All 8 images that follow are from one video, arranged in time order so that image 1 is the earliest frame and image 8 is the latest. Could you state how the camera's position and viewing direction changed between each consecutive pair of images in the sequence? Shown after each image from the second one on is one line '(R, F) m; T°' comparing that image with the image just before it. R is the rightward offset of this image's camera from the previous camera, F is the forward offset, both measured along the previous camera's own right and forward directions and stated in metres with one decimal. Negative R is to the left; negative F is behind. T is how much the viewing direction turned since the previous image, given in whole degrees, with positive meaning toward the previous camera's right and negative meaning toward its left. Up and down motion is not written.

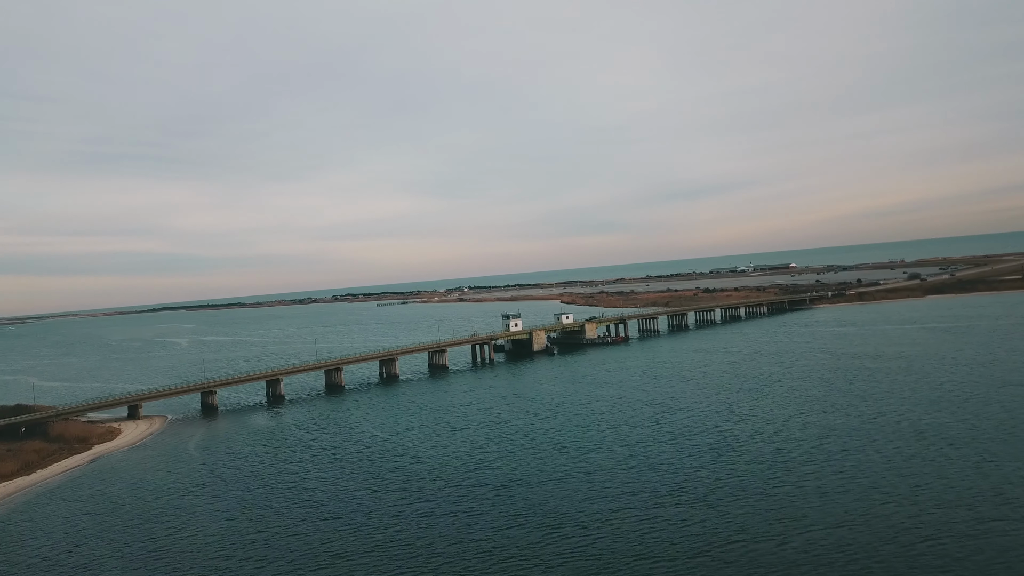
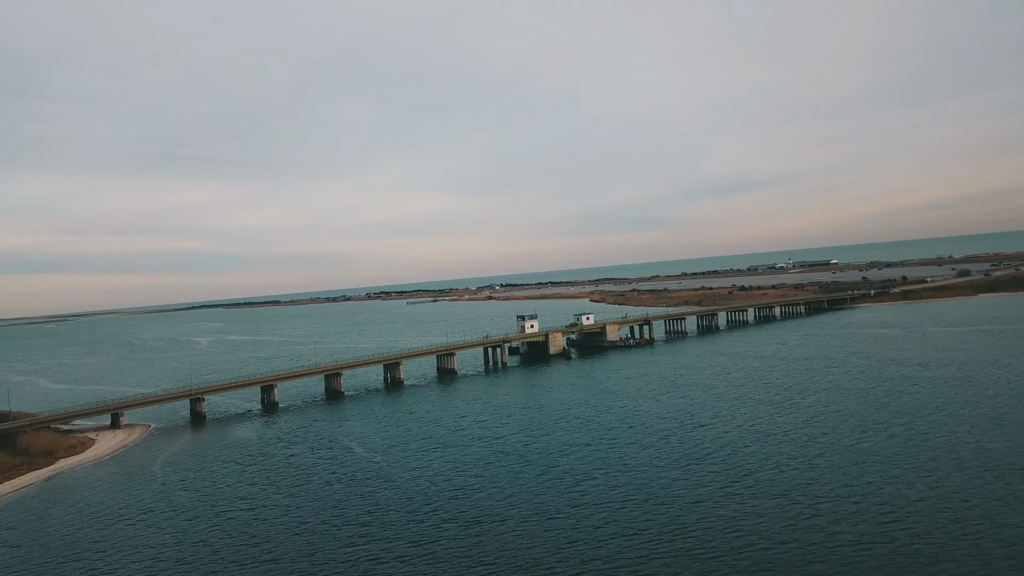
(+2.8, +4.7) m; -3°
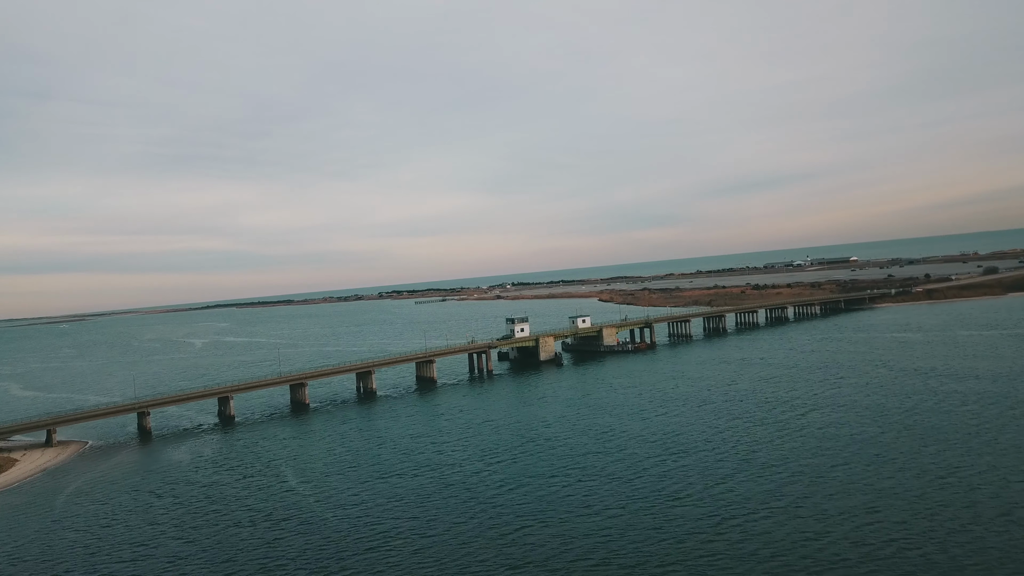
(+3.6, +5.5) m; -2°
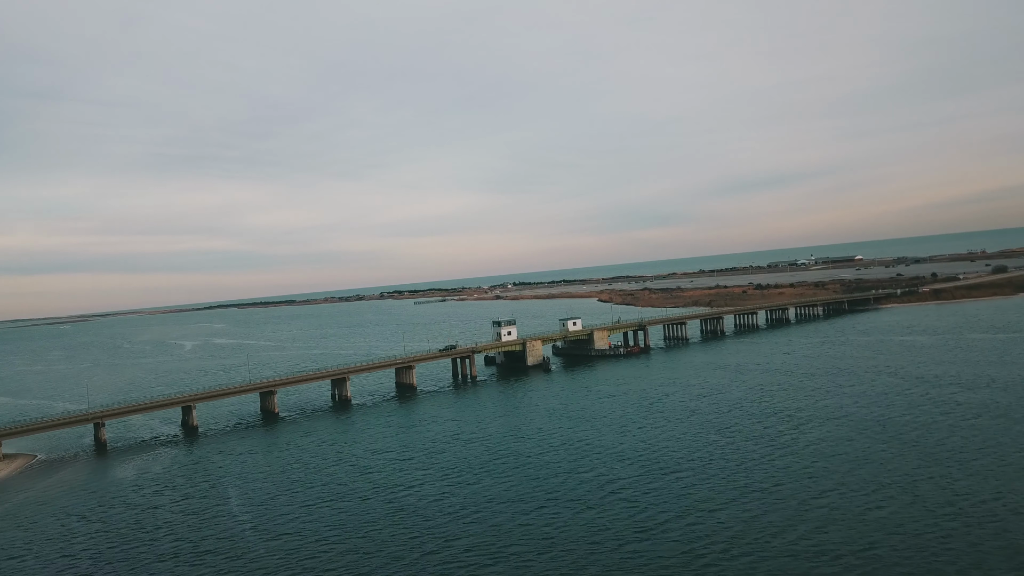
(+2.3, +3.2) m; 0°
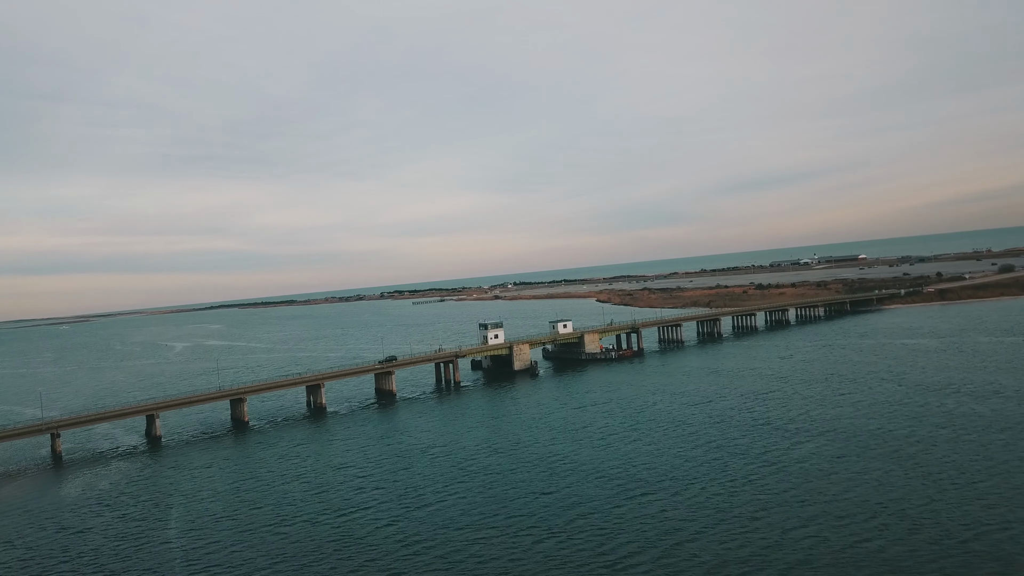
(+2.0, +2.7) m; 0°
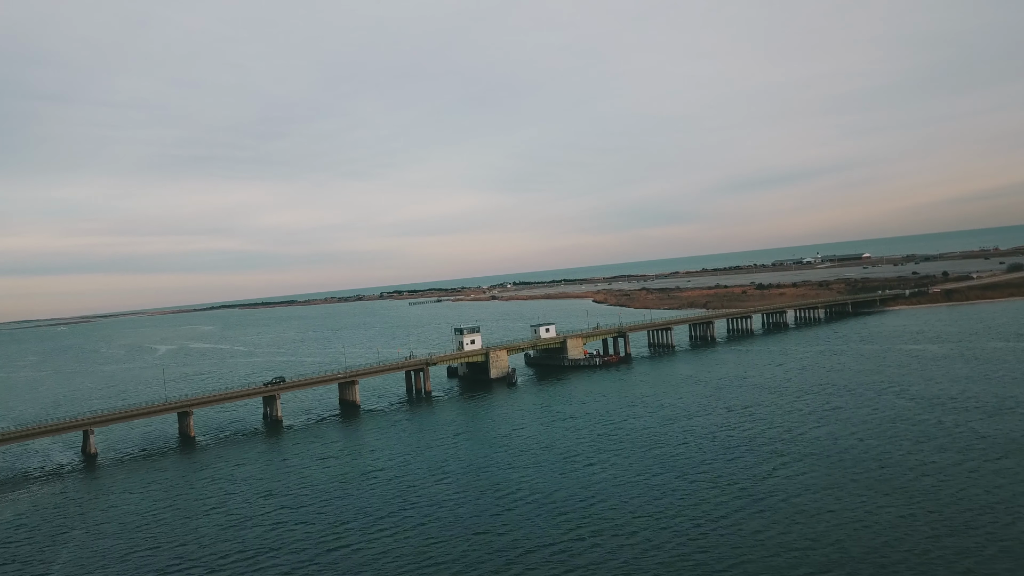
(+3.0, +4.1) m; 0°
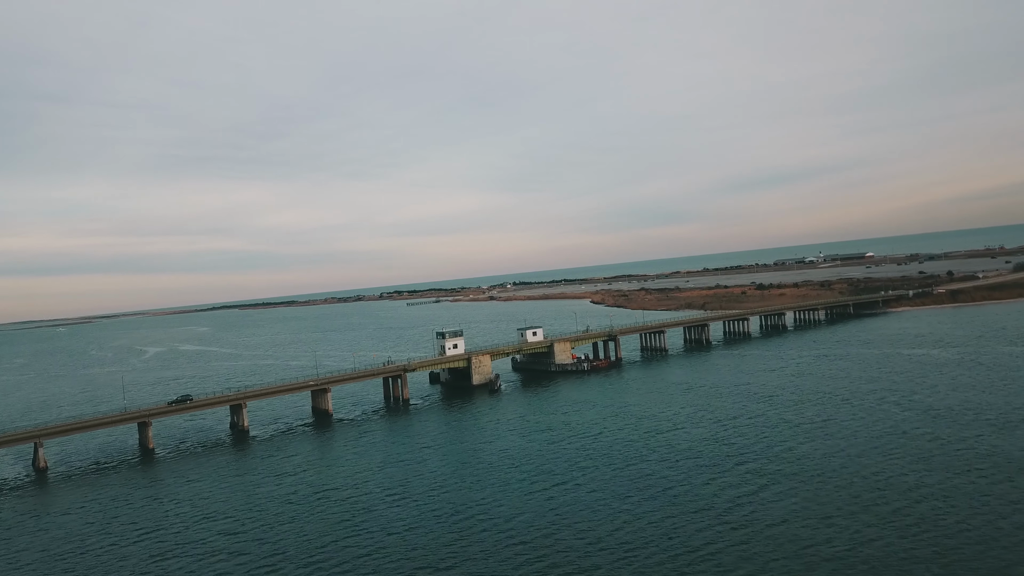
(+2.0, +2.8) m; 0°
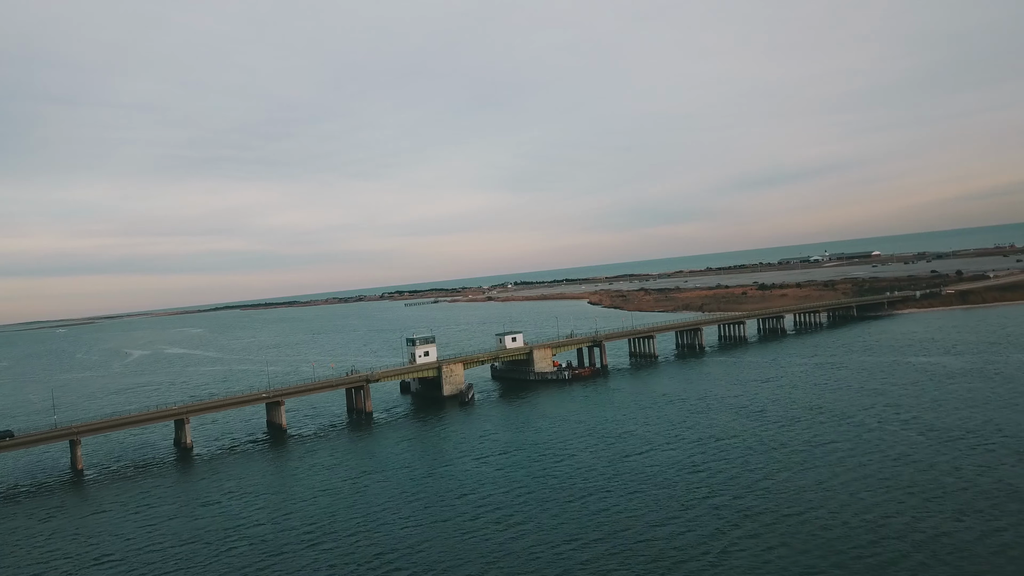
(+3.1, +4.2) m; -1°
